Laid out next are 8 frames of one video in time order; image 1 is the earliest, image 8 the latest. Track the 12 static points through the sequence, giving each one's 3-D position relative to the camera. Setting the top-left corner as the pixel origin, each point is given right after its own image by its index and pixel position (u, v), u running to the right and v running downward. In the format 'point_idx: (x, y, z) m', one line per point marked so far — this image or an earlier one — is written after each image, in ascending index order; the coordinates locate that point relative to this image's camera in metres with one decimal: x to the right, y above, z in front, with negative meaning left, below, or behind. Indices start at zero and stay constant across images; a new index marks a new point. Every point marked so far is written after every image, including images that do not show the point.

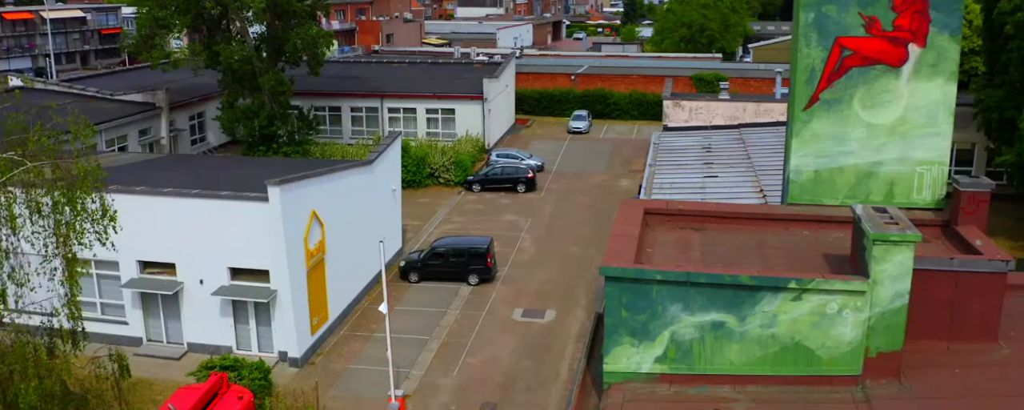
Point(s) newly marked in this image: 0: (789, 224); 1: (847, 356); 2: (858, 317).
0: (+3.7, -0.2, +11.6) m
1: (+3.5, -1.6, +9.0) m
2: (+3.6, -1.1, +8.9) m
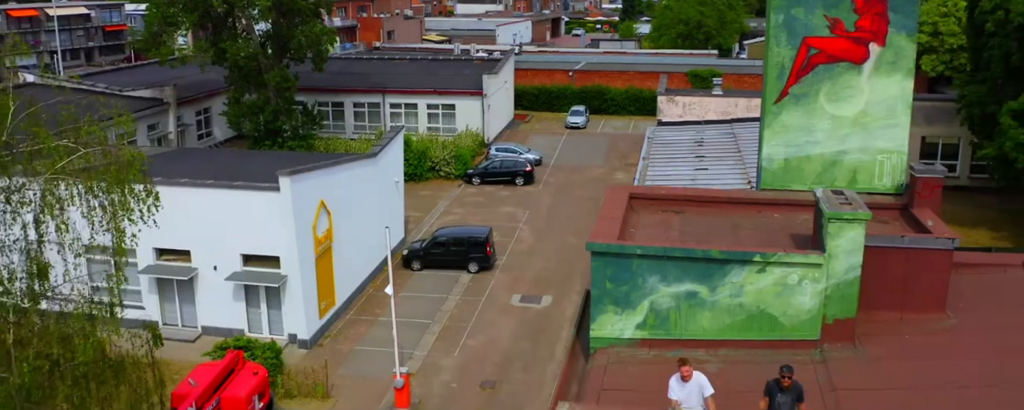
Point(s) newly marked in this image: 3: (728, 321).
0: (+3.6, 0.0, +12.7) m
1: (+3.5, -1.4, +10.1) m
2: (+3.6, -0.9, +10.0) m
3: (+2.6, -1.4, +10.1) m
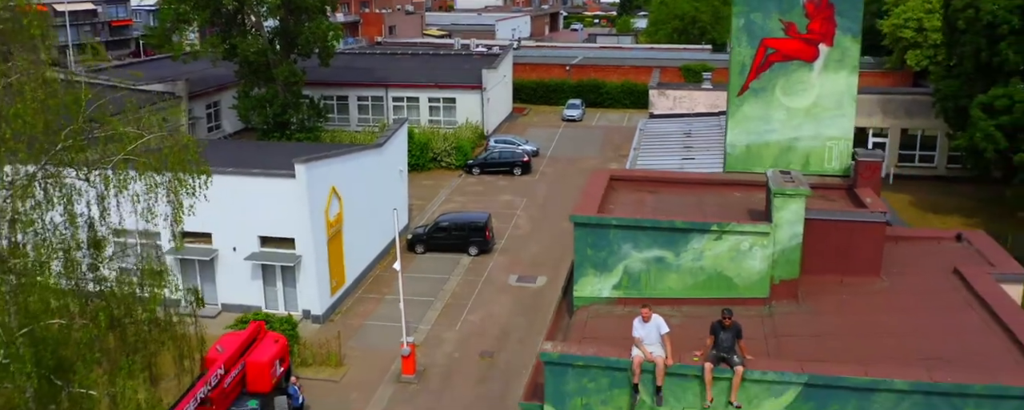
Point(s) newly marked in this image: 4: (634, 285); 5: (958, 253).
0: (+3.6, +0.3, +14.5) m
1: (+3.4, -1.1, +11.9) m
2: (+3.5, -0.6, +11.8) m
3: (+2.5, -1.1, +11.9) m
4: (+1.8, -1.1, +12.1) m
5: (+6.9, -0.7, +13.4) m
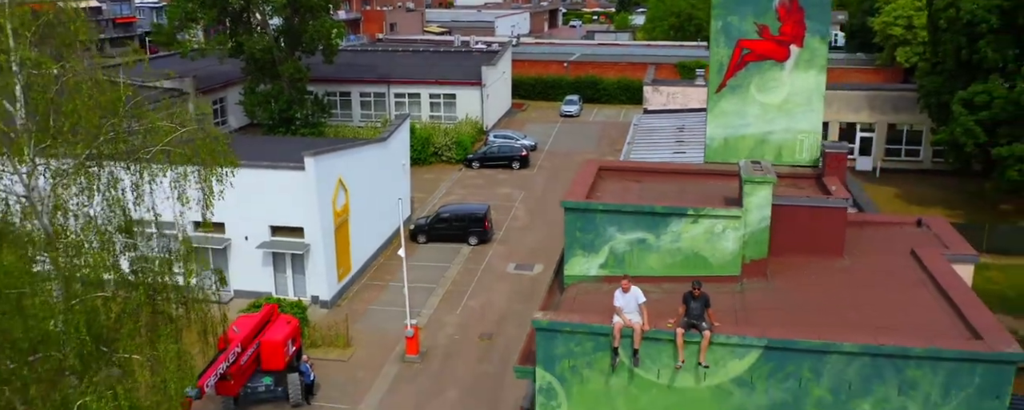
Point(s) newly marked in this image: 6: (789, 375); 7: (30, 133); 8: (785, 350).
0: (+3.5, +0.5, +15.7) m
1: (+3.3, -0.9, +13.1) m
2: (+3.4, -0.4, +13.0) m
3: (+2.5, -0.9, +13.2) m
4: (+1.7, -0.9, +13.4) m
5: (+6.8, -0.5, +14.7) m
6: (+3.4, -2.1, +10.5) m
7: (-6.3, +0.9, +11.4) m
8: (+3.3, -1.7, +10.4) m
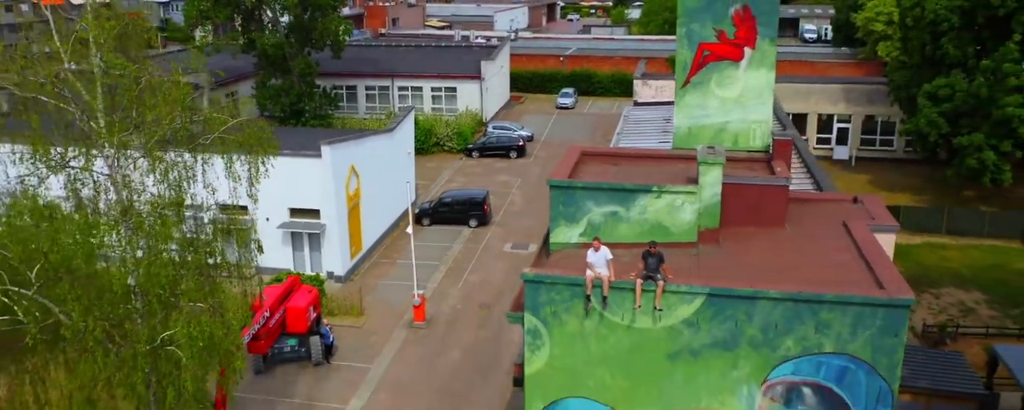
0: (+3.4, +0.9, +18.3) m
1: (+3.2, -0.5, +15.7) m
2: (+3.3, 0.0, +15.6) m
3: (+2.3, -0.5, +15.8) m
4: (+1.6, -0.5, +16.0) m
5: (+6.7, -0.1, +17.3) m
6: (+3.3, -1.7, +13.1) m
7: (-6.5, +1.3, +14.0) m
8: (+3.2, -1.4, +13.0) m
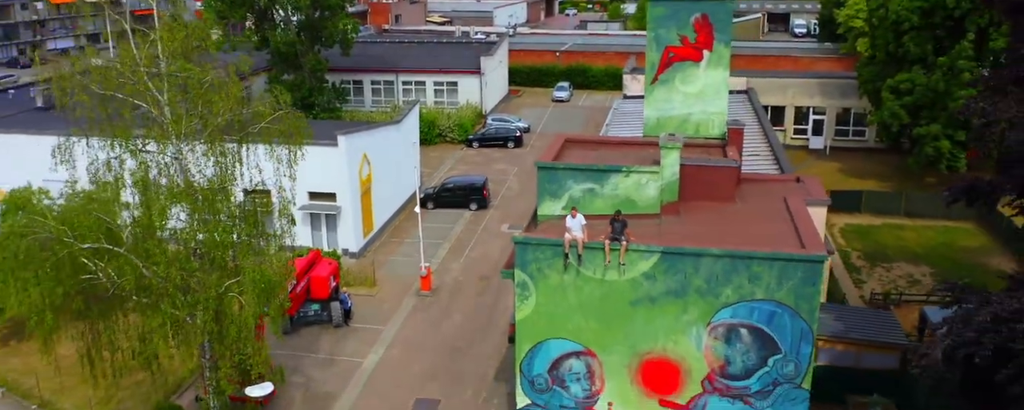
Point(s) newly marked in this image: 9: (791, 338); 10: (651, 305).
0: (+3.2, +1.4, +21.5) m
1: (+3.1, 0.0, +18.9) m
2: (+3.2, +0.5, +18.8) m
3: (+2.2, 0.0, +18.9) m
4: (+1.4, 0.0, +19.1) m
5: (+6.6, +0.4, +20.4) m
6: (+3.1, -1.2, +16.3) m
7: (-6.6, +1.8, +17.2) m
8: (+3.0, -0.9, +16.2) m
9: (+5.2, -2.5, +16.4) m
10: (+2.7, -1.9, +16.7) m
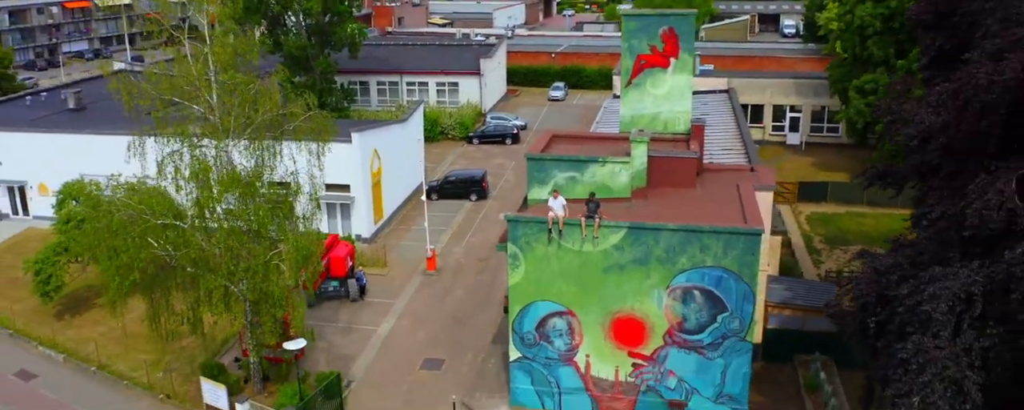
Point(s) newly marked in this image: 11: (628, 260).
0: (+3.1, +1.8, +24.9) m
1: (+2.9, +0.4, +22.3) m
2: (+3.0, +0.8, +22.2) m
3: (+2.0, +0.4, +22.3) m
4: (+1.3, +0.4, +22.6) m
5: (+6.4, +0.8, +23.8) m
6: (+3.0, -0.9, +19.7) m
7: (-6.8, +2.1, +20.6) m
8: (+2.9, -0.5, +19.6) m
9: (+5.1, -2.1, +19.8) m
10: (+2.5, -1.5, +20.1) m
11: (+2.7, -1.3, +20.0) m
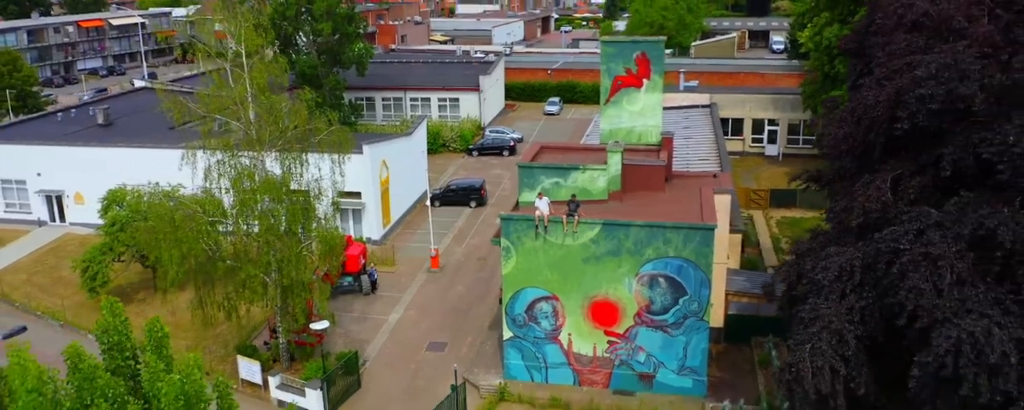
0: (+2.9, +1.7, +28.5) m
1: (+2.7, +0.3, +25.9) m
2: (+2.8, +0.8, +25.8) m
3: (+1.8, +0.4, +26.0) m
4: (+1.1, +0.3, +26.2) m
5: (+6.2, +0.7, +27.5) m
6: (+2.8, -0.9, +23.3) m
7: (-7.0, +2.1, +24.3) m
8: (+2.7, -0.5, +23.2) m
9: (+4.9, -2.1, +23.4) m
10: (+2.3, -1.5, +23.7) m
11: (+2.5, -1.3, +23.5) m
